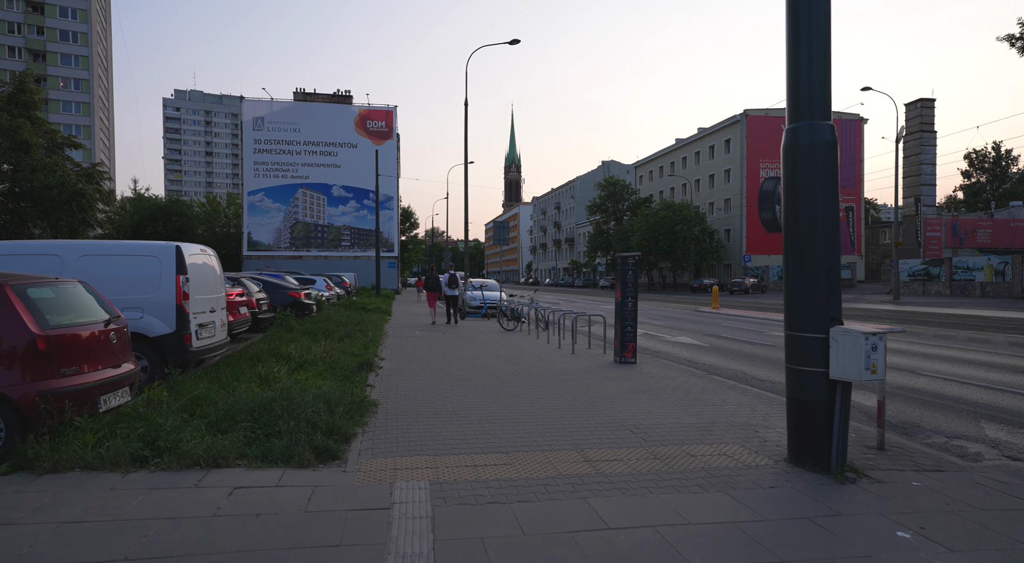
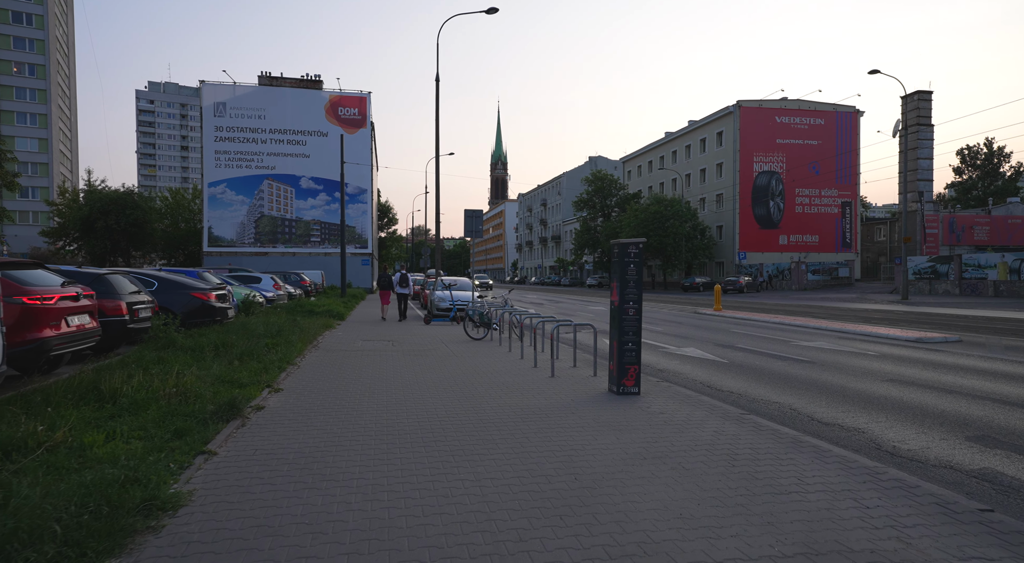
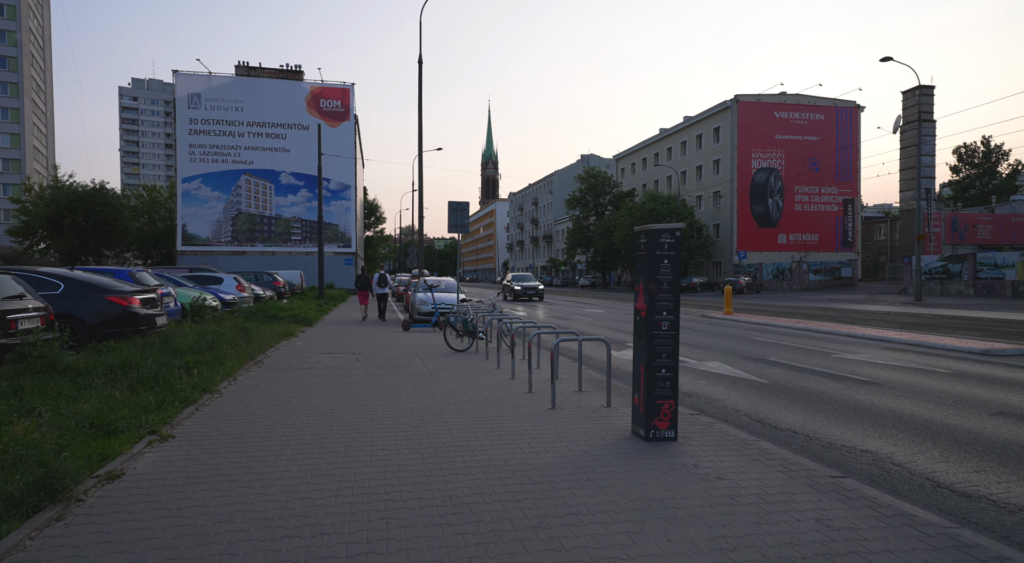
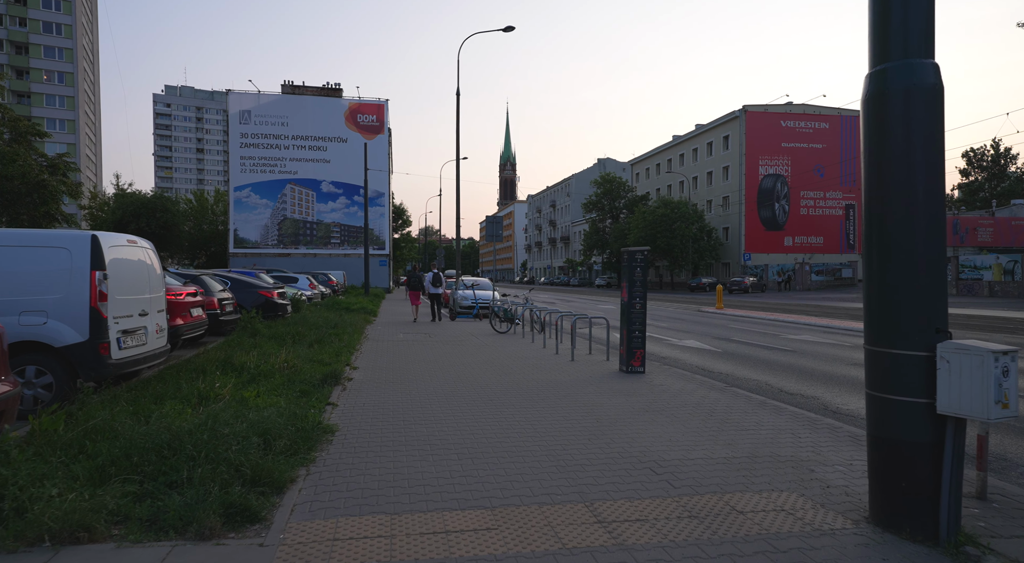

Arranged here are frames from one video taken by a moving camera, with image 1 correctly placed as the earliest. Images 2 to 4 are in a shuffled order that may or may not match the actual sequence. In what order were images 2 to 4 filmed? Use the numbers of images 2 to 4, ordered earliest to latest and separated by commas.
4, 2, 3
